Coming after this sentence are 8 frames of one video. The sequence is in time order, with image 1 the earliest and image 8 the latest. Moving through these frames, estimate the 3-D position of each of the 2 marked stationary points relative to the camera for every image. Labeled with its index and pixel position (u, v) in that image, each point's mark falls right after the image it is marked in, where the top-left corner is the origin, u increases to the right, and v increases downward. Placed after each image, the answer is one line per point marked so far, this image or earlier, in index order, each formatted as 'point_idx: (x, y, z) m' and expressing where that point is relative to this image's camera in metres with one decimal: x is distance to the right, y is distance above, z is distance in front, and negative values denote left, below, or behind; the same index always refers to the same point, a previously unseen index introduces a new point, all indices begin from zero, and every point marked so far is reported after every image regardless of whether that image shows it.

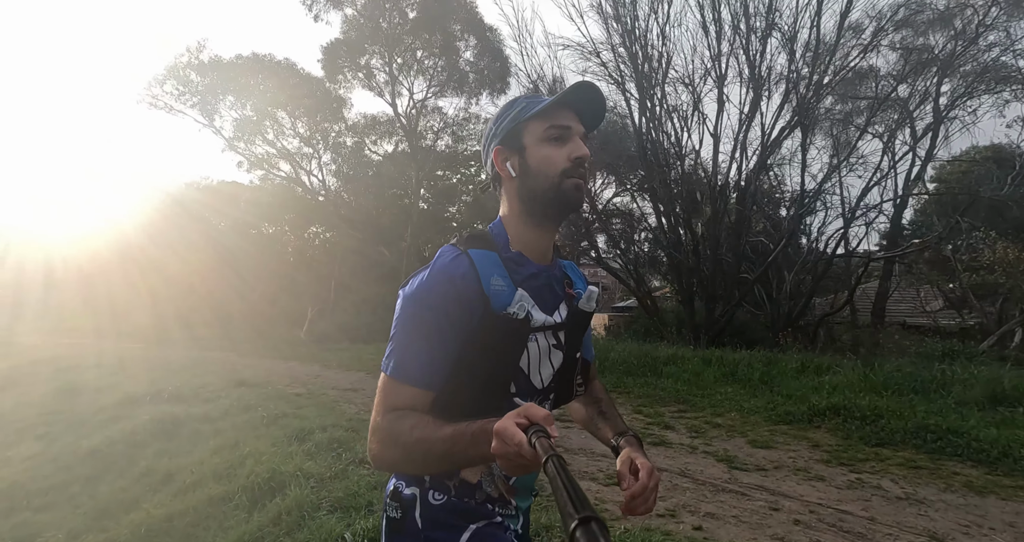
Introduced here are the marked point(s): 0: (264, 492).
0: (-2.0, -1.7, +3.8) m
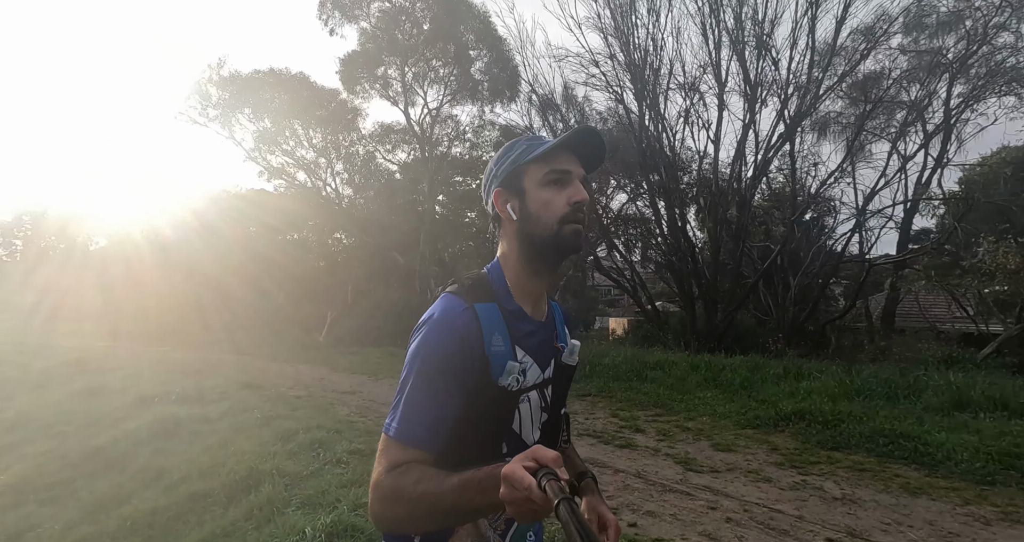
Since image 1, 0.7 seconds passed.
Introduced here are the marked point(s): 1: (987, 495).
0: (-2.3, -1.8, +4.1) m
1: (+3.0, -1.4, +3.2) m
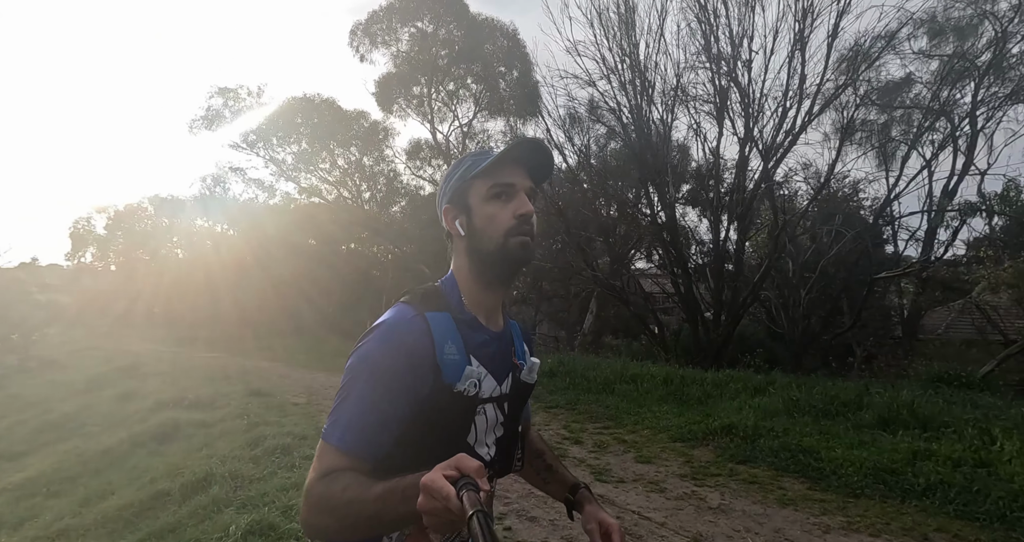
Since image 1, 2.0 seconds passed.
0: (-2.9, -2.0, +4.7) m
1: (+2.2, -1.6, +3.3) m
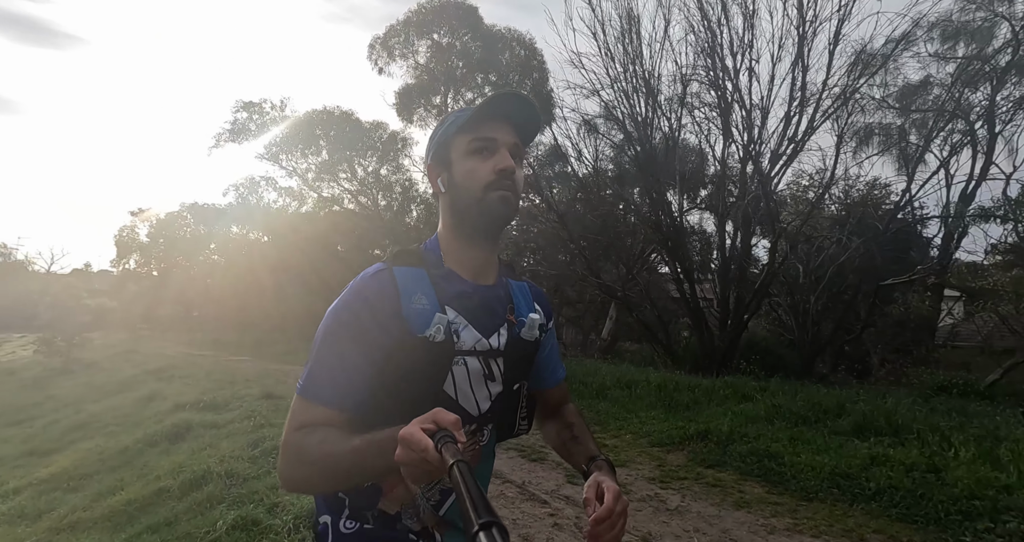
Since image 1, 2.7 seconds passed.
0: (-3.1, -2.1, +5.0) m
1: (+1.9, -1.6, +3.4) m
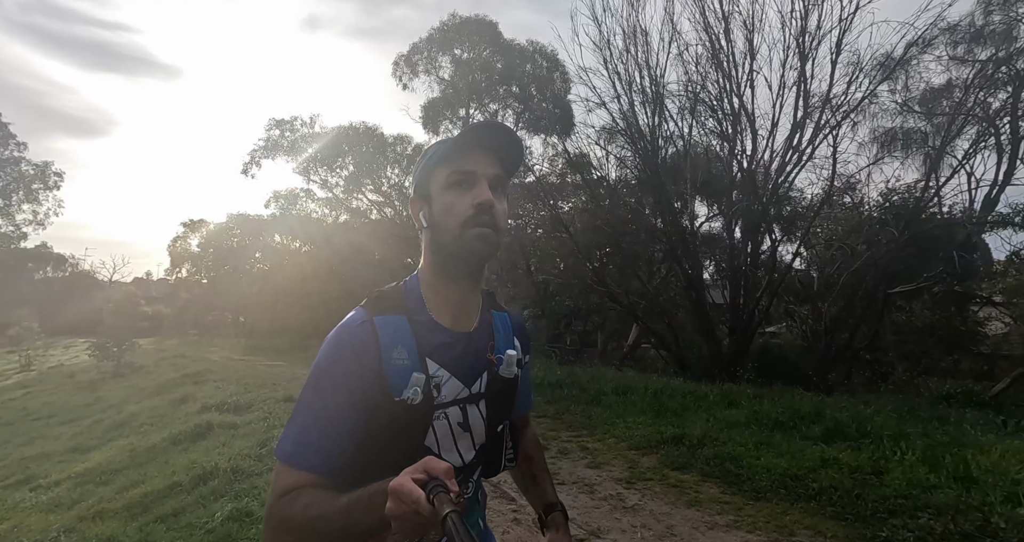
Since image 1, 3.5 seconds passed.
0: (-3.3, -2.3, +5.4) m
1: (+1.7, -1.7, +3.6) m
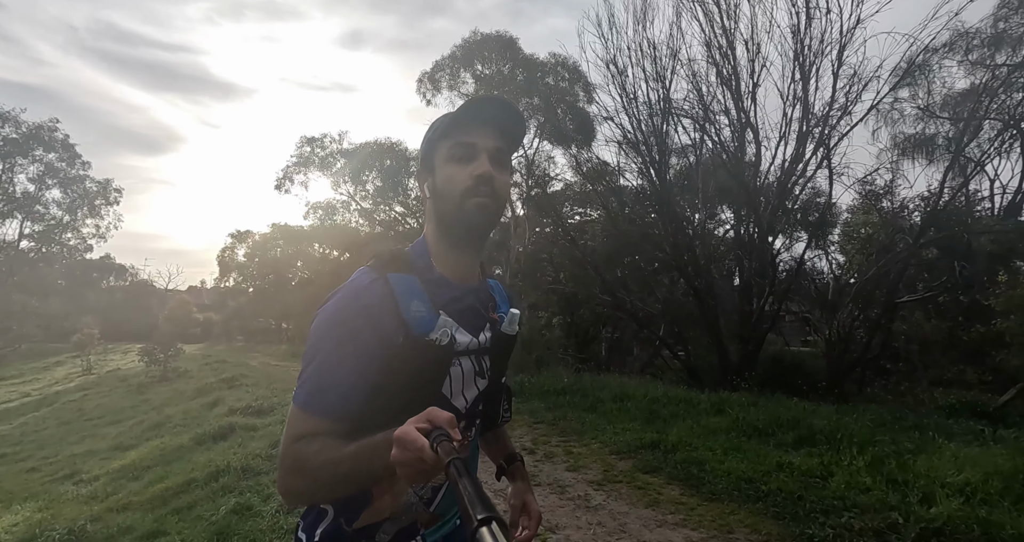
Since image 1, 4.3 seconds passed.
0: (-3.5, -2.4, +5.9) m
1: (+1.4, -1.8, +3.7) m
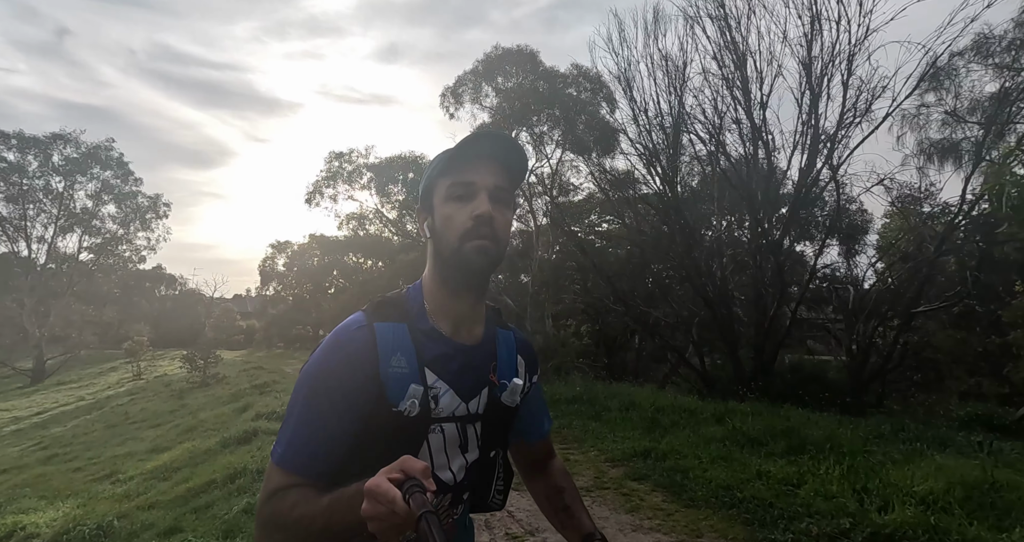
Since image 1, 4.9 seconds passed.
0: (-3.5, -2.6, +6.2) m
1: (+1.2, -1.9, +3.8) m
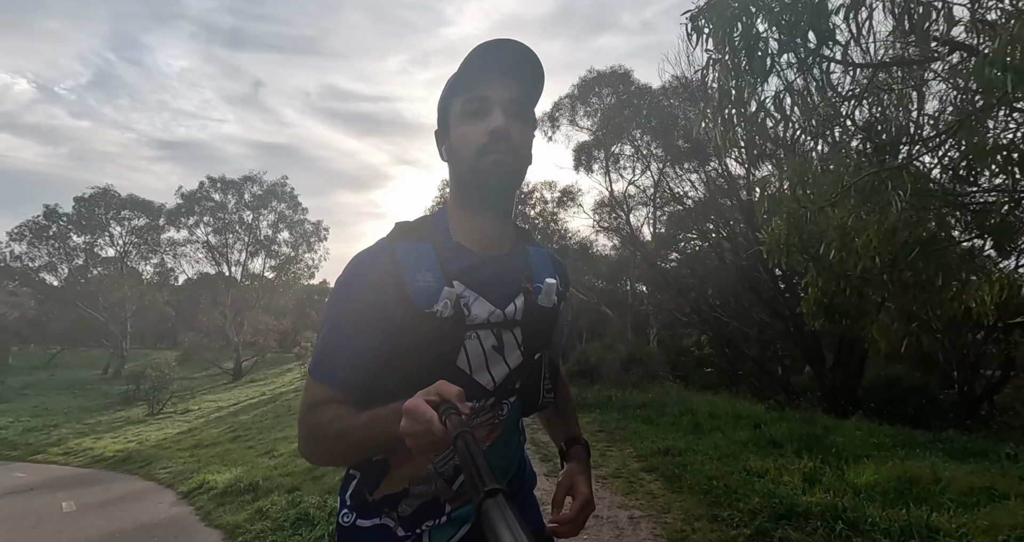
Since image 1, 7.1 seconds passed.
0: (-2.7, -2.9, +7.8) m
1: (+1.2, -2.0, +4.3) m
